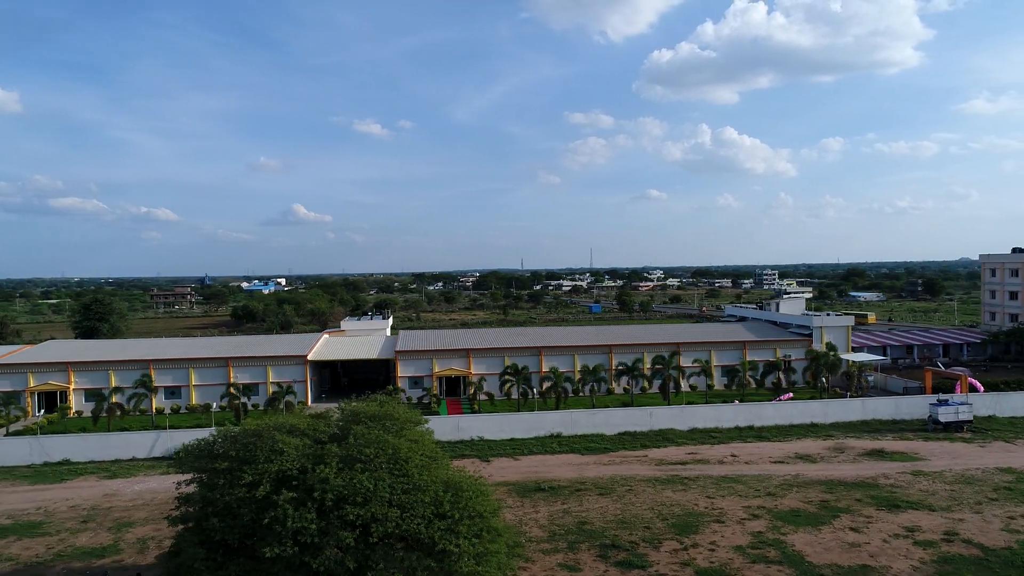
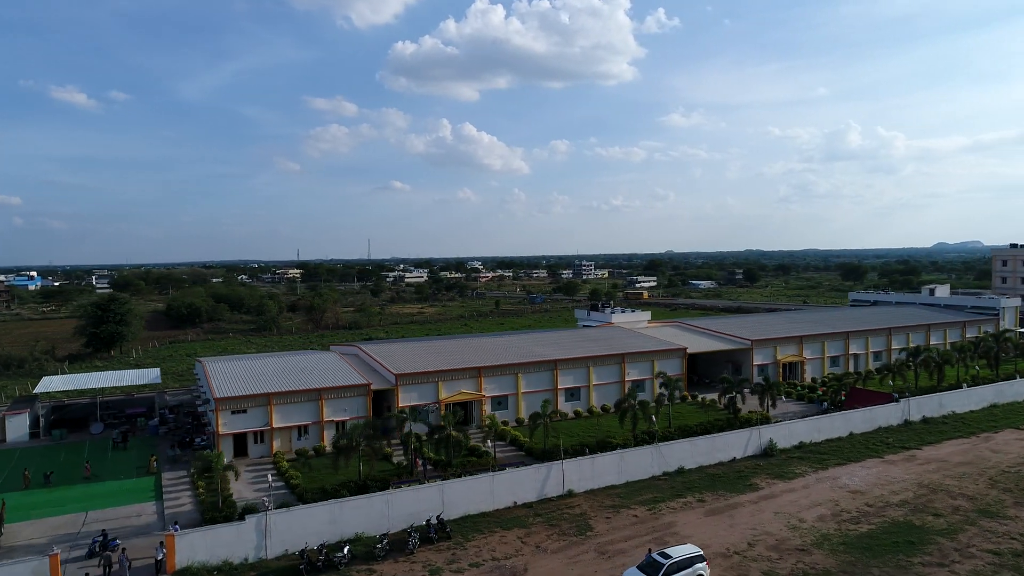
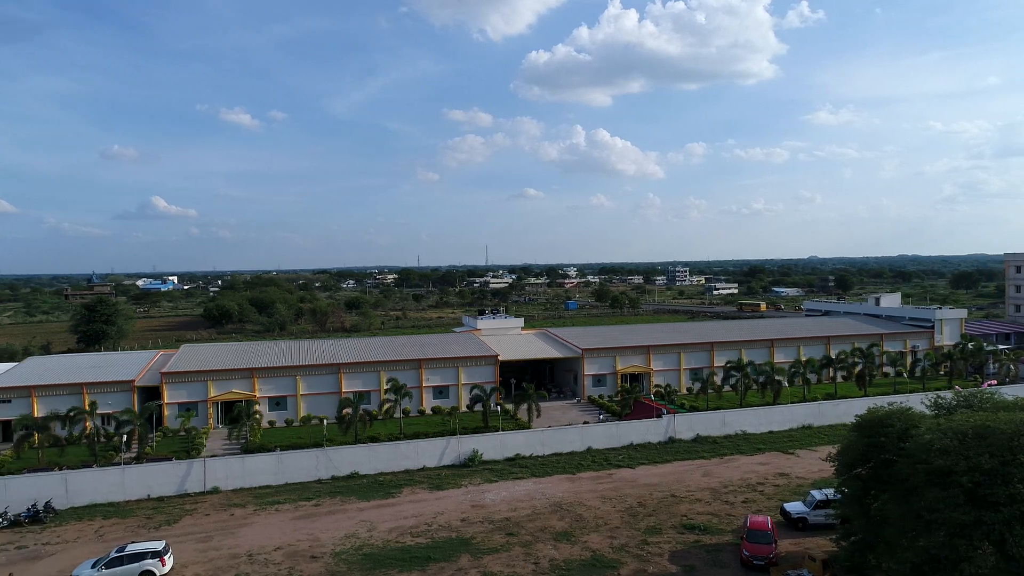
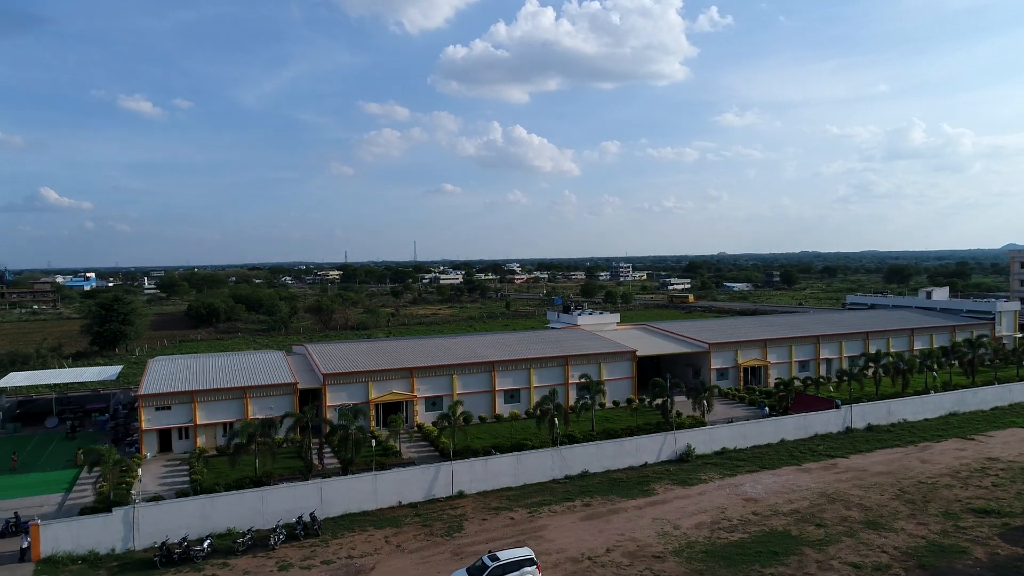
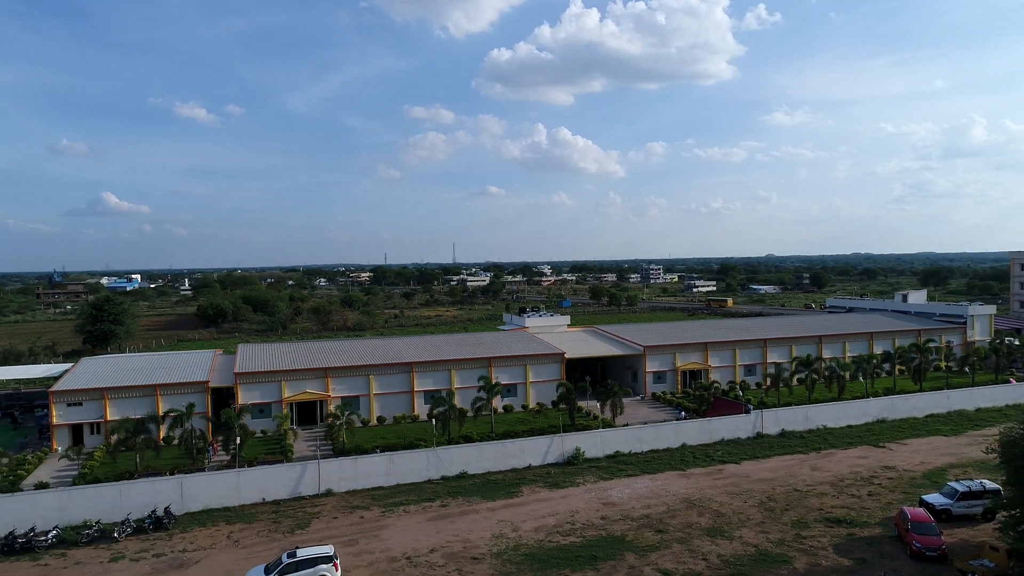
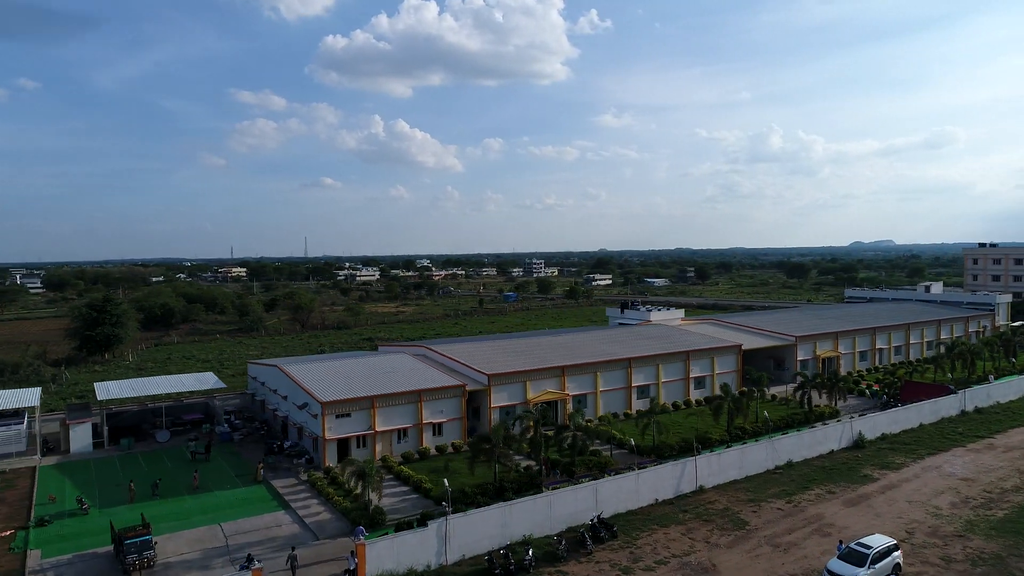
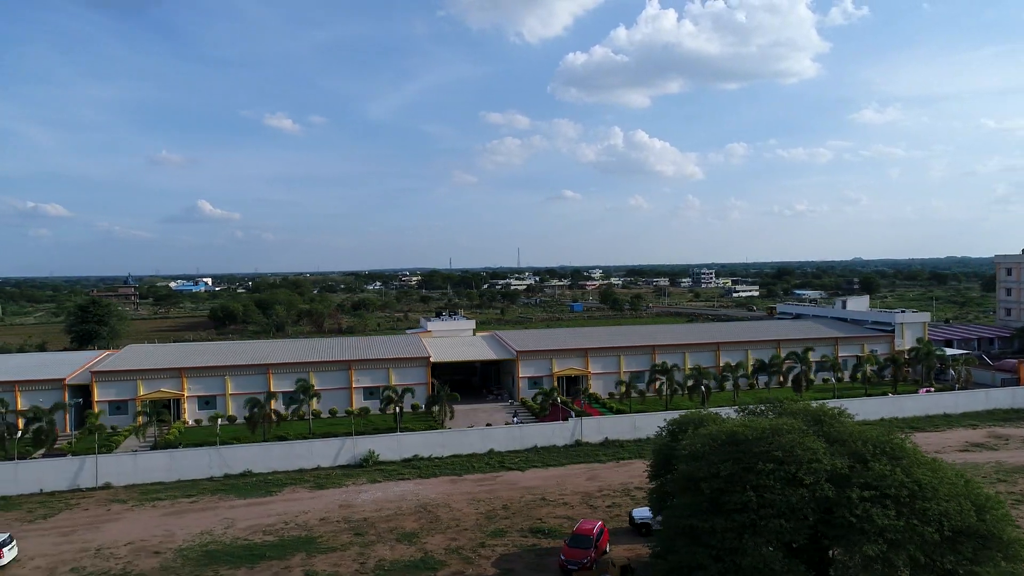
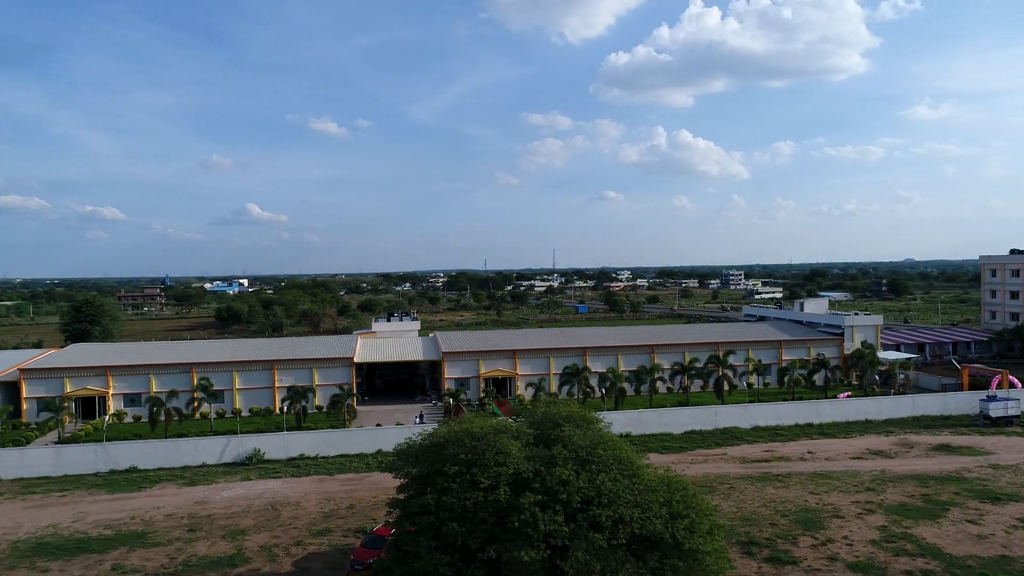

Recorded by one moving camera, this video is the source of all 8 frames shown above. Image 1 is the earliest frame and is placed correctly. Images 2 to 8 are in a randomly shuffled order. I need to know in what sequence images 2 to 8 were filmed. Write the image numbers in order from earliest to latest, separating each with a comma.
8, 7, 3, 5, 4, 2, 6
